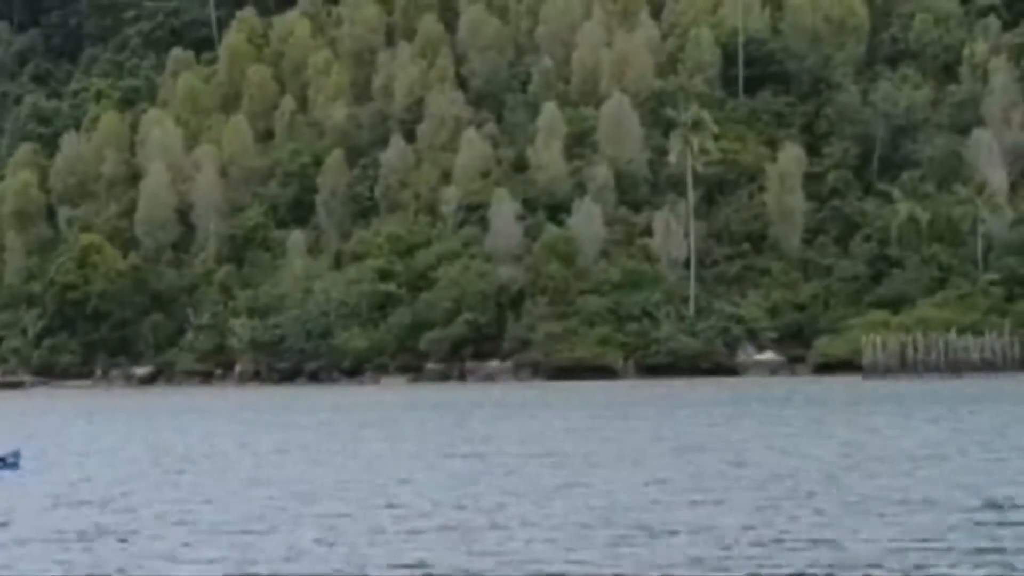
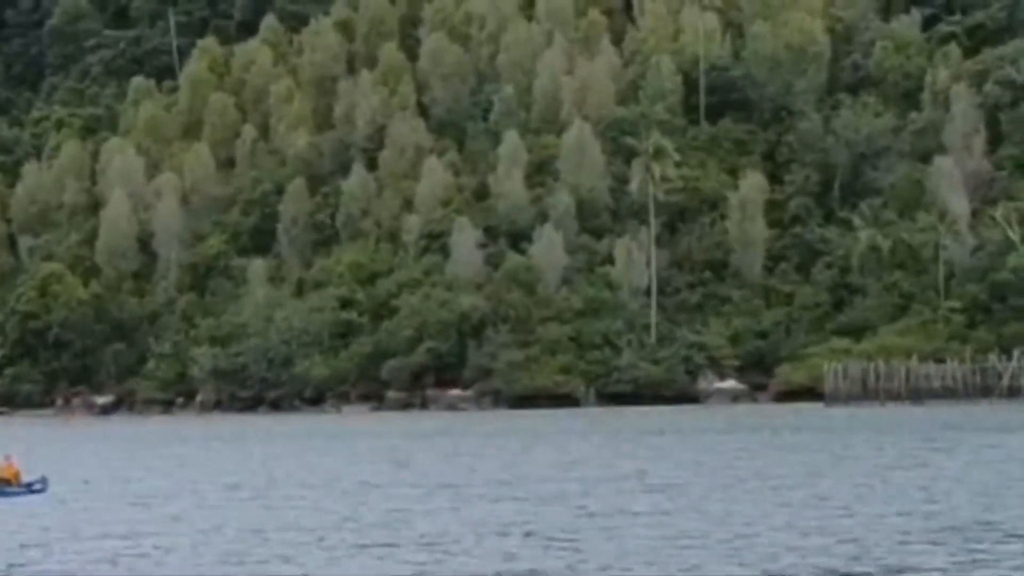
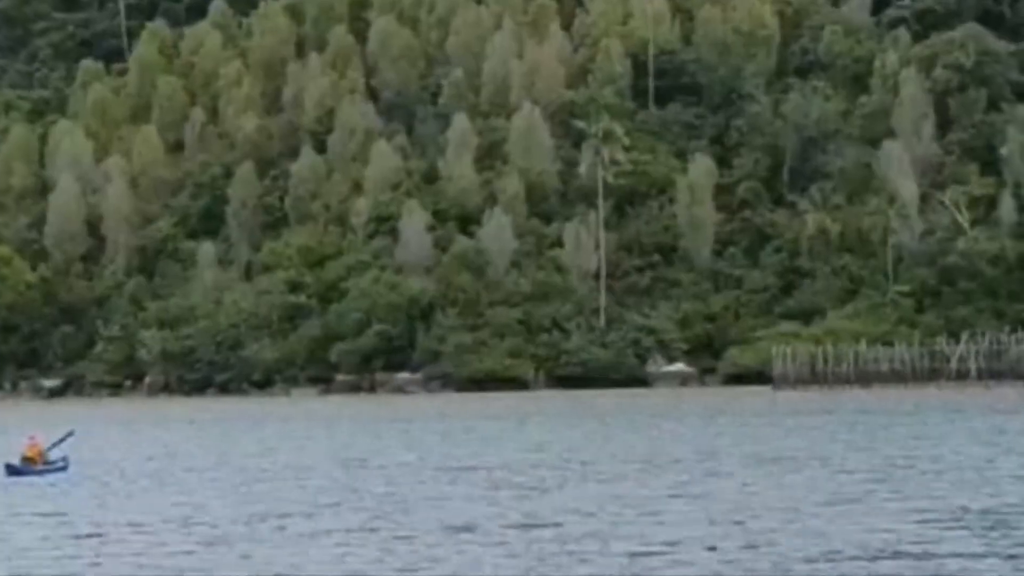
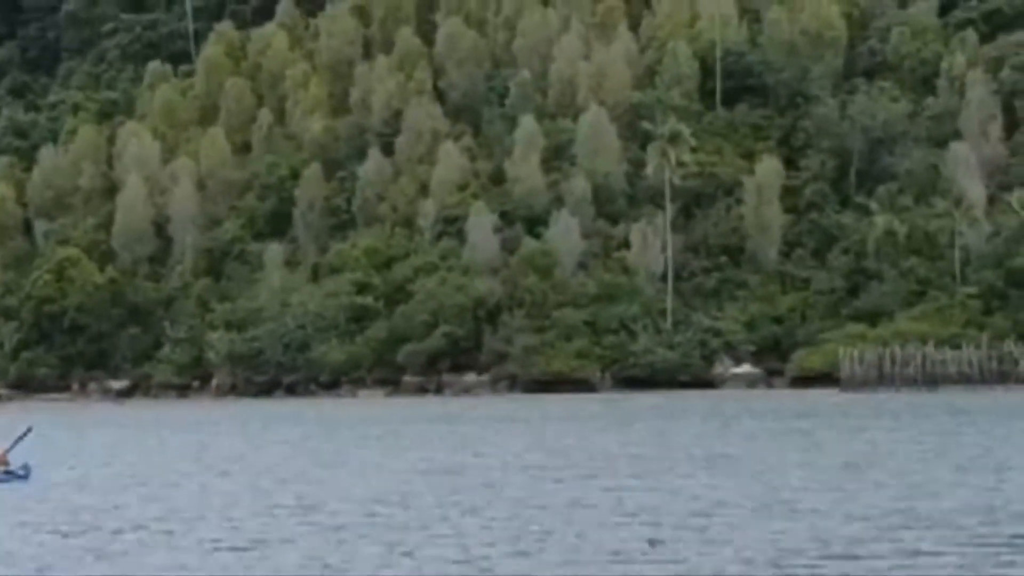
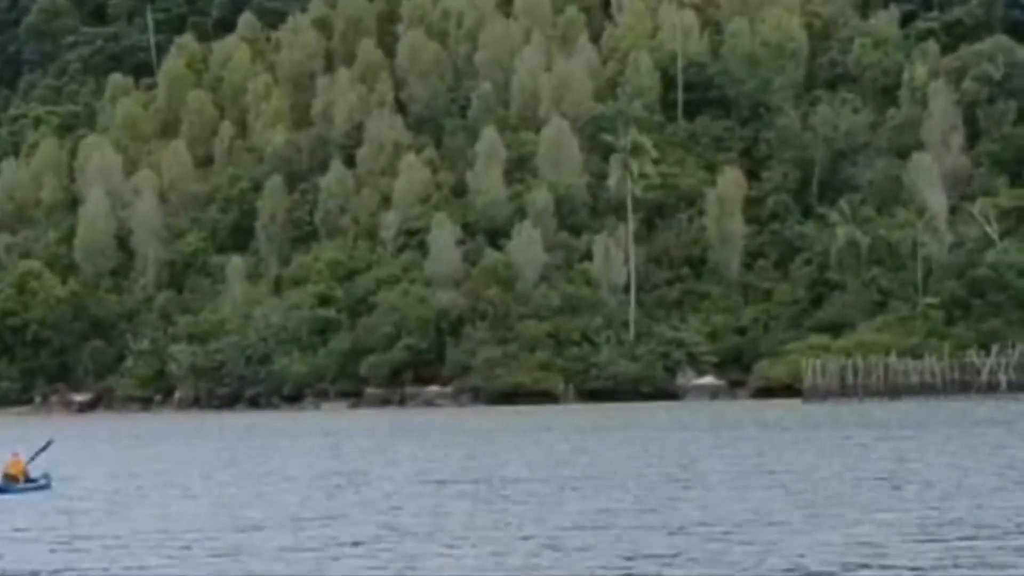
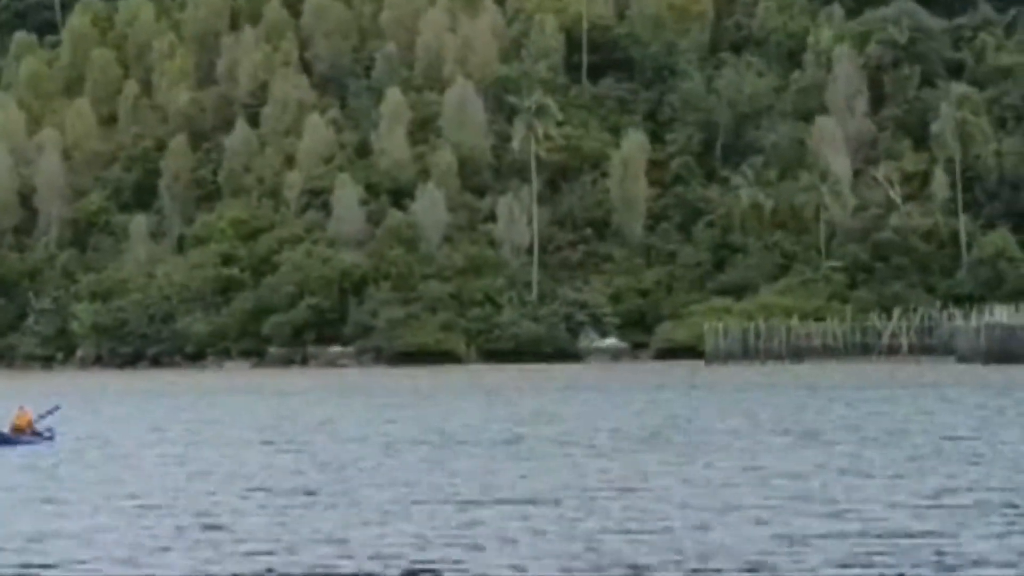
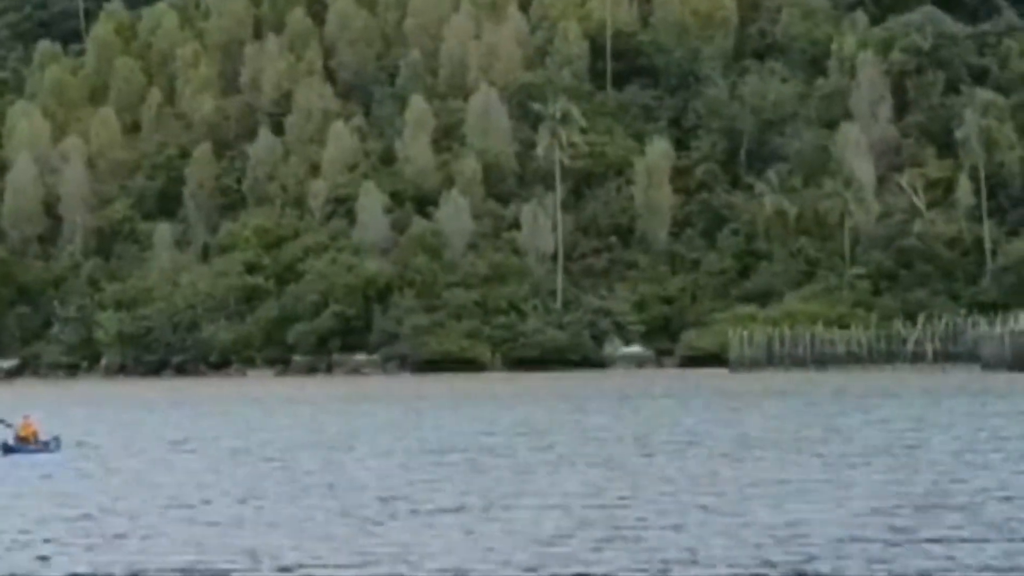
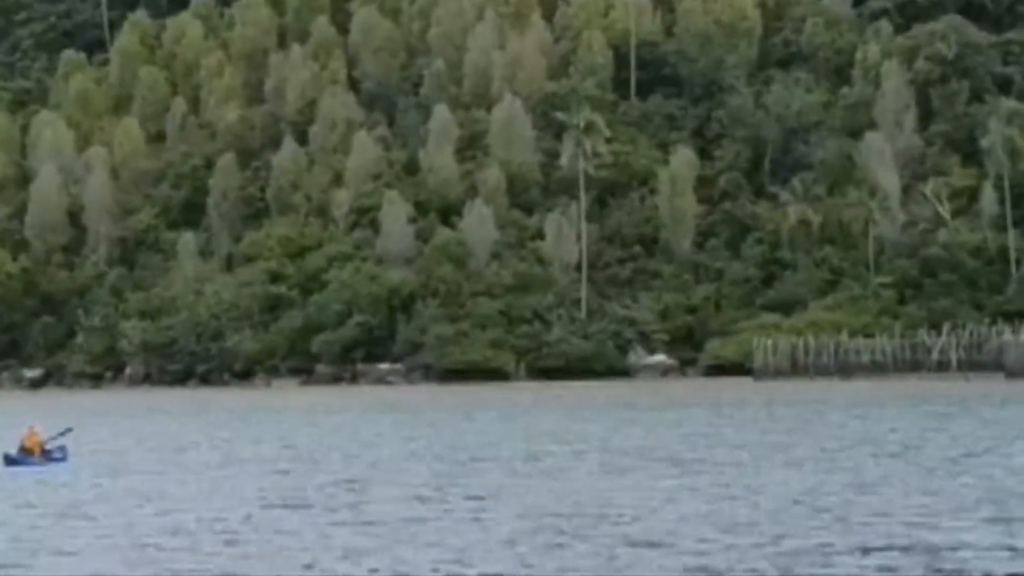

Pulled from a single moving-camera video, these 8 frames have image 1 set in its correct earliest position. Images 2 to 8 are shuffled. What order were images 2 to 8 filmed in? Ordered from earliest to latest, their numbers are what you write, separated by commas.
4, 2, 5, 3, 8, 7, 6
